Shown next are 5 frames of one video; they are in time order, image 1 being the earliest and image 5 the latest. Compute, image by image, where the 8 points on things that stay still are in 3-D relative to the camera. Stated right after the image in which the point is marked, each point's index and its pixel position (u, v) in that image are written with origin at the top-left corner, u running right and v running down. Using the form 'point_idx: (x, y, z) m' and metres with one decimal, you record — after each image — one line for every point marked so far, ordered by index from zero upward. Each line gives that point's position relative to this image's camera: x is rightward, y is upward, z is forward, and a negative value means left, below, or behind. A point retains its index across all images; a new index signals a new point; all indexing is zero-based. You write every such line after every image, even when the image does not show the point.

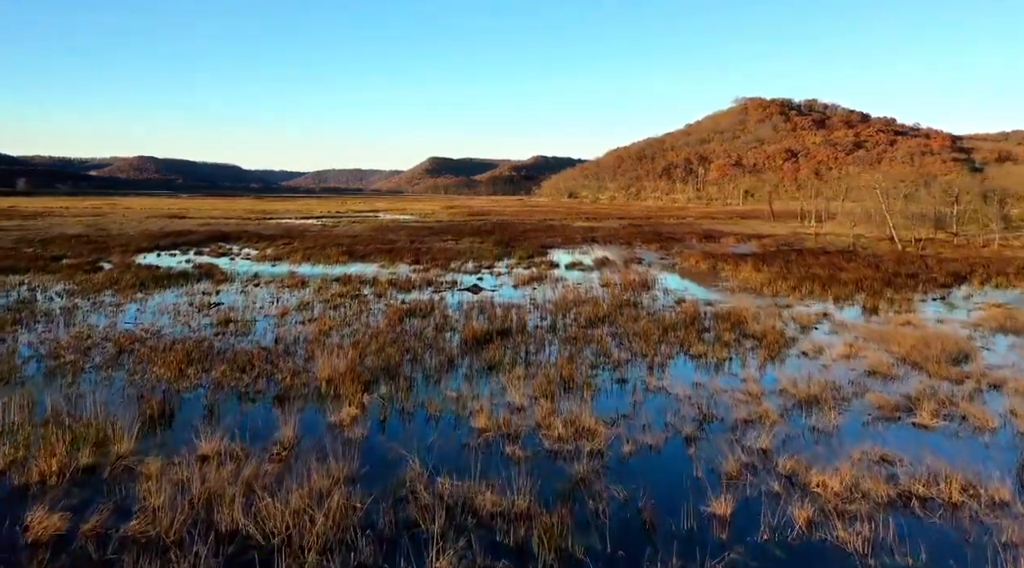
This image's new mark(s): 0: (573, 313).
0: (+1.5, -0.7, +17.4) m
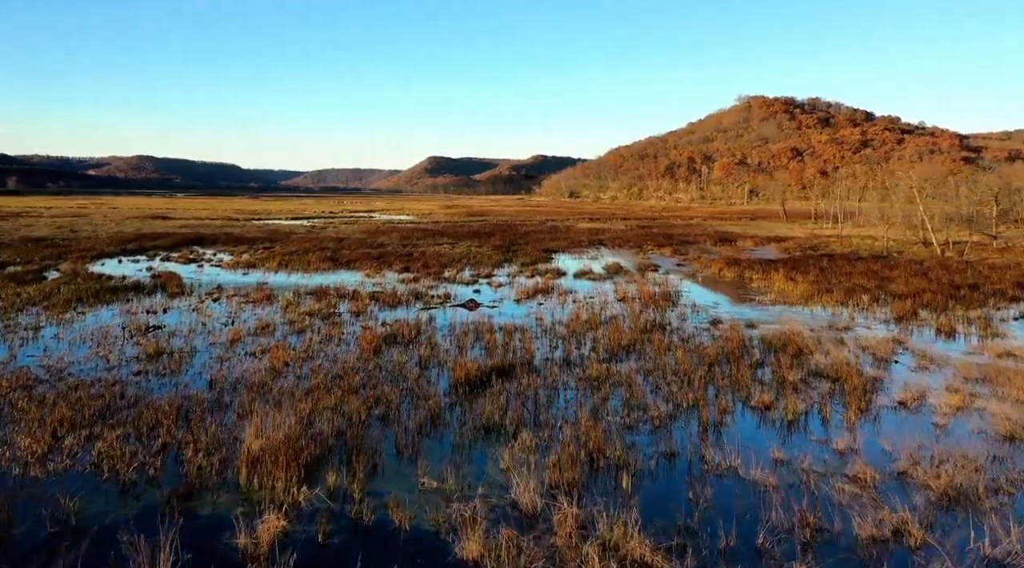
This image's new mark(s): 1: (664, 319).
0: (+1.6, -1.1, +14.2) m
1: (+3.7, -0.9, +16.7) m
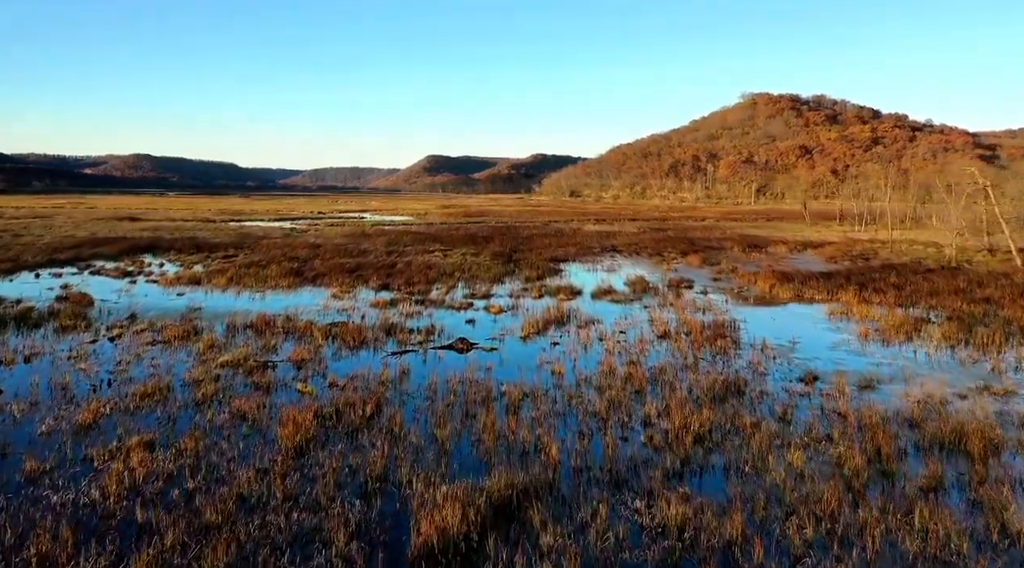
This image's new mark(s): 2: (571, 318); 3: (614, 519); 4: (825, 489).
0: (+1.7, -1.8, +9.1) m
1: (+3.8, -1.5, +11.6) m
2: (+1.5, -0.8, +17.2) m
3: (+0.9, -2.2, +6.4) m
4: (+3.1, -2.1, +6.9) m
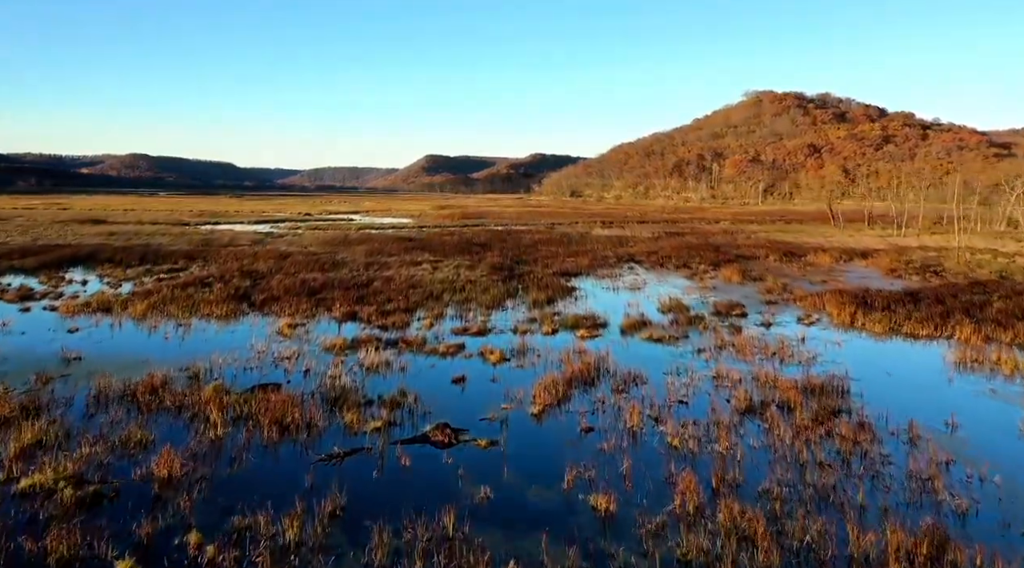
0: (+1.8, -2.5, +4.0) m
1: (+3.9, -2.2, +6.5) m
2: (+1.6, -1.5, +12.1) m
3: (+1.1, -2.9, +1.3) m
4: (+3.2, -2.8, +1.8) m
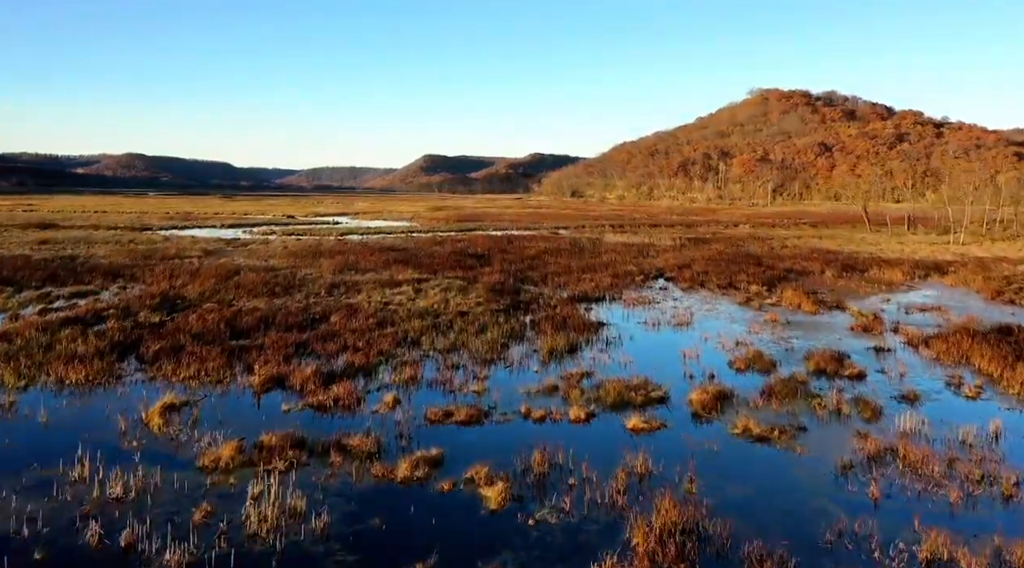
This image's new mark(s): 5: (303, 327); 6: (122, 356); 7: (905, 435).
0: (+2.0, -3.4, -2.0) m
1: (+4.0, -3.1, +0.6) m
2: (+1.7, -2.4, +6.1) m
3: (+1.2, -3.7, -4.6) m
4: (+3.4, -3.6, -4.1) m
5: (-4.6, -0.9, +15.6) m
6: (-7.2, -1.3, +12.8) m
7: (+5.3, -2.0, +9.2) m
